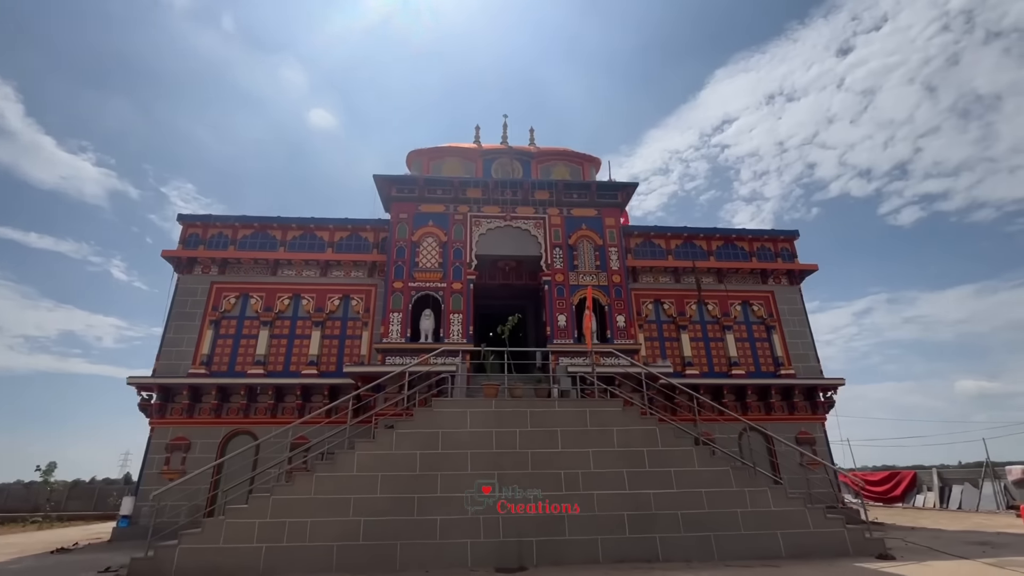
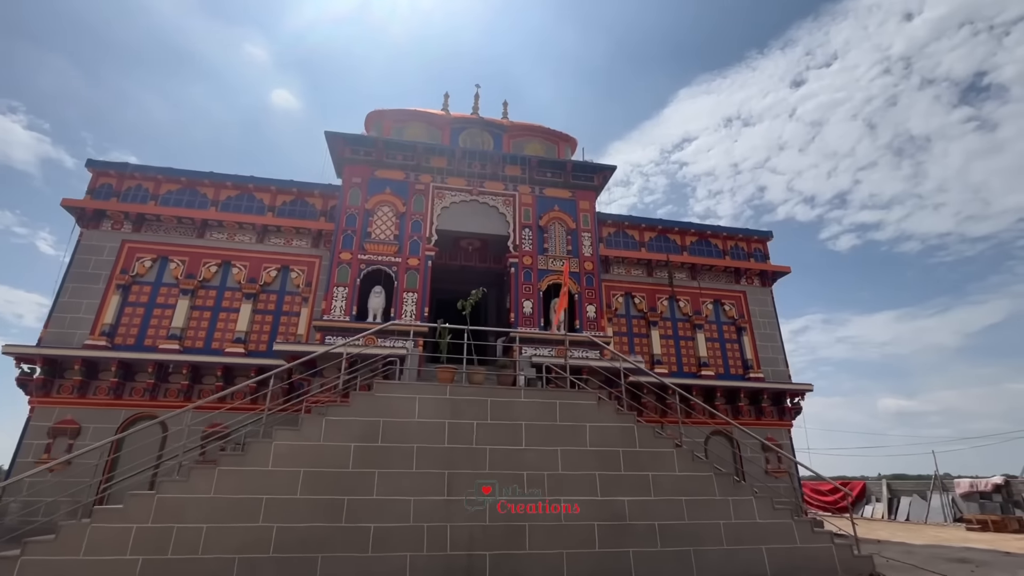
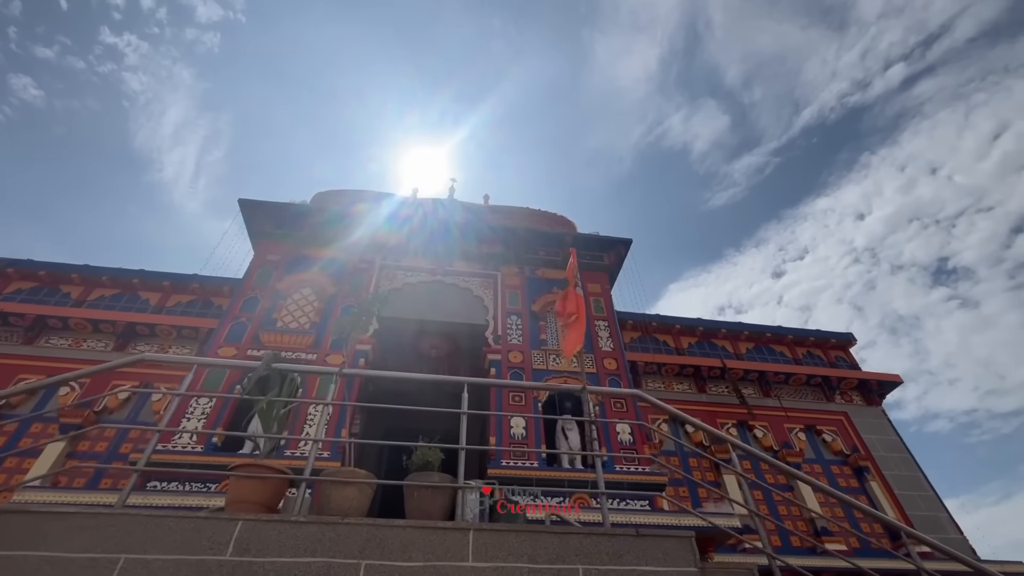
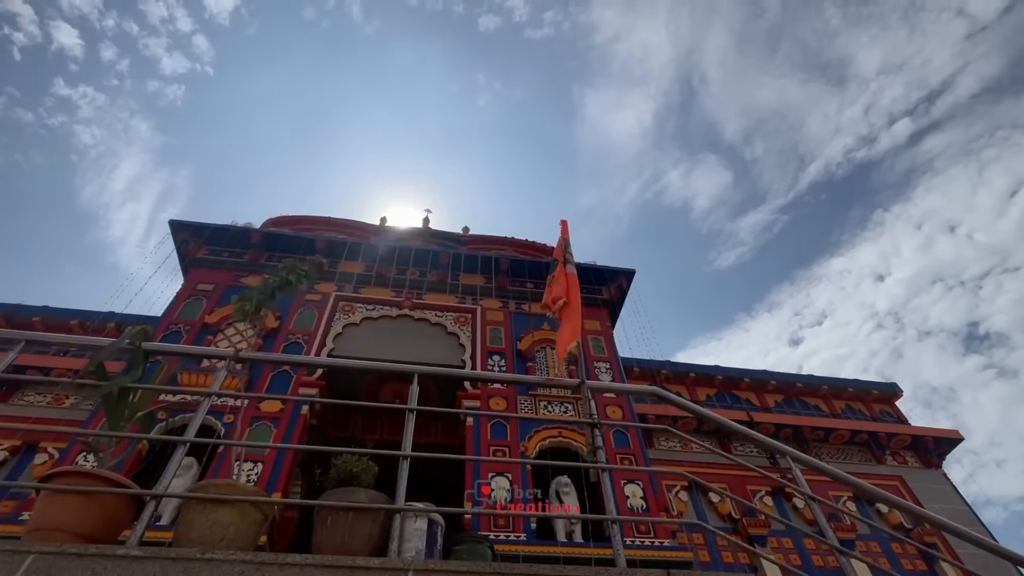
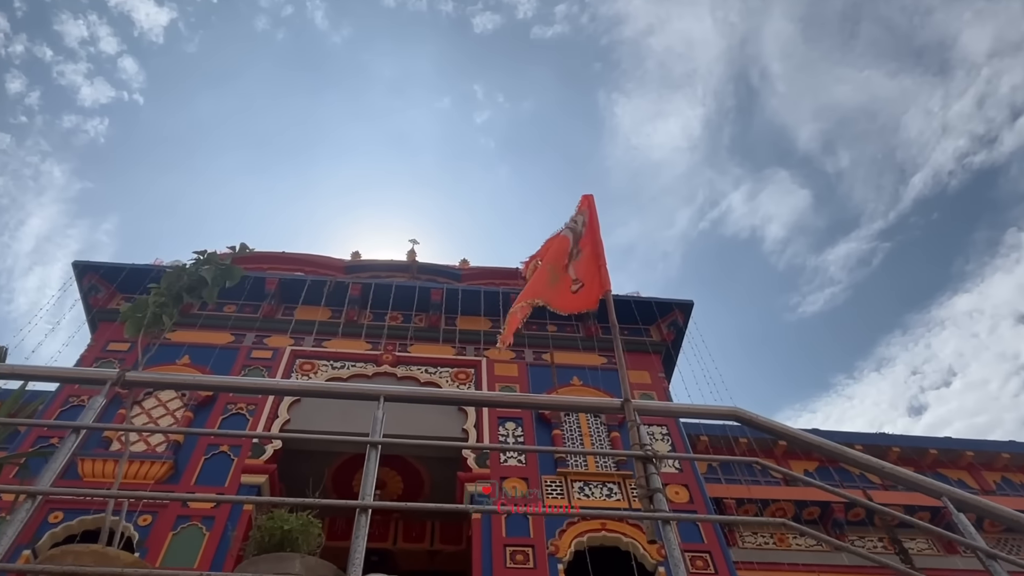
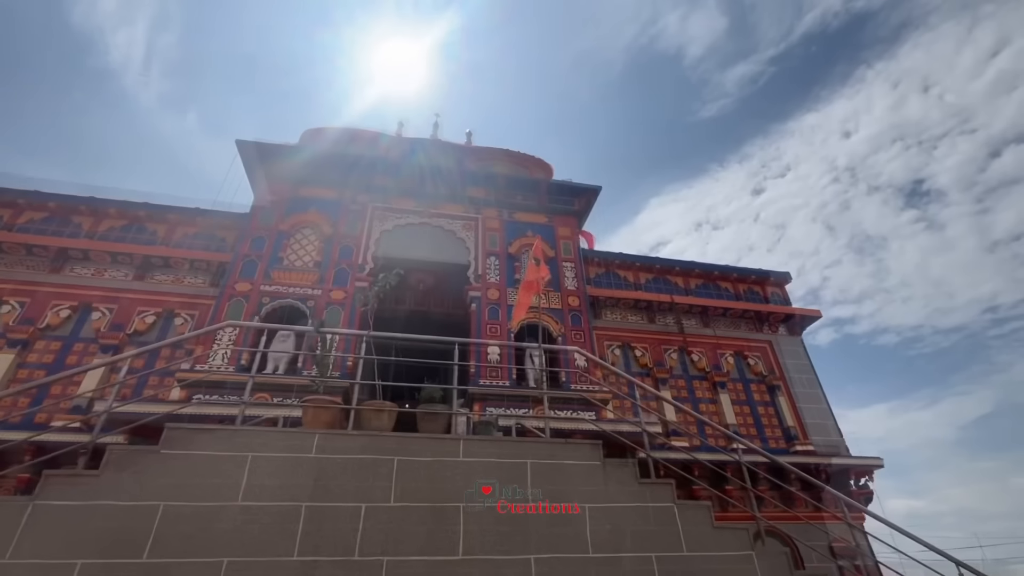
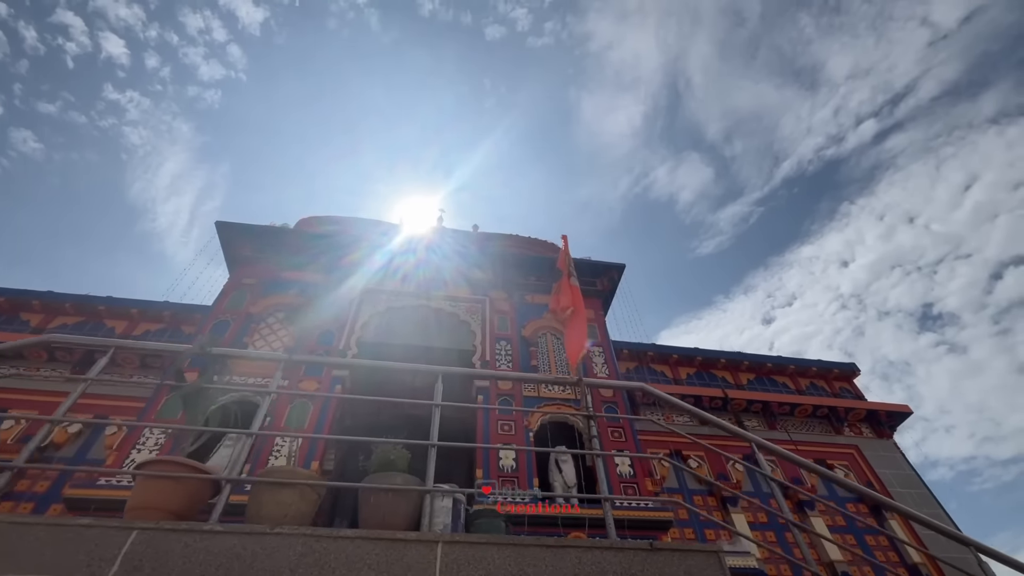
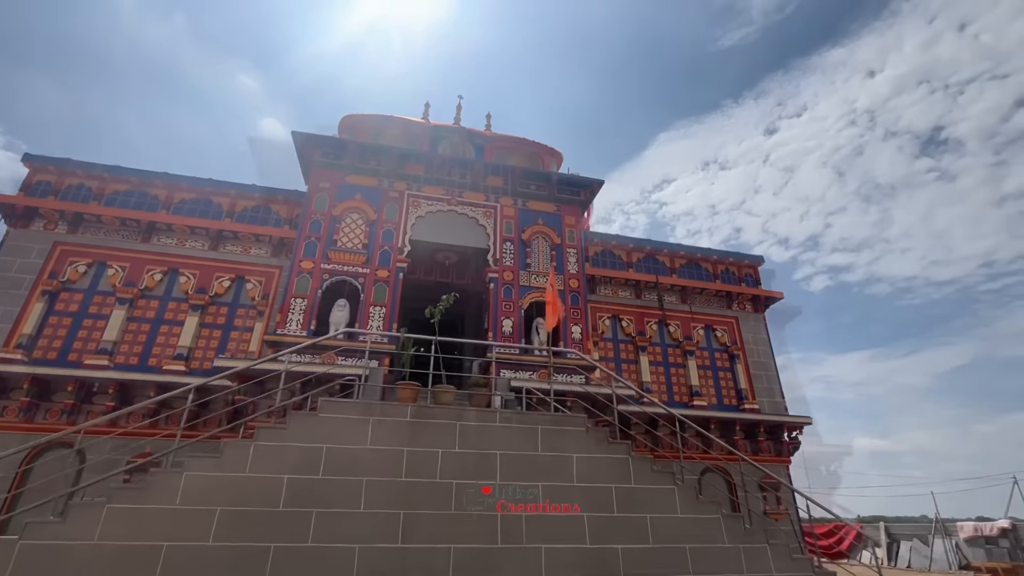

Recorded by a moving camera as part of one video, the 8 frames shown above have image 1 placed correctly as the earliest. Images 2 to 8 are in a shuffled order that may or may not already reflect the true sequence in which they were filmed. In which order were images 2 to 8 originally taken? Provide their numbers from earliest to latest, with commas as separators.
2, 8, 6, 3, 7, 4, 5
